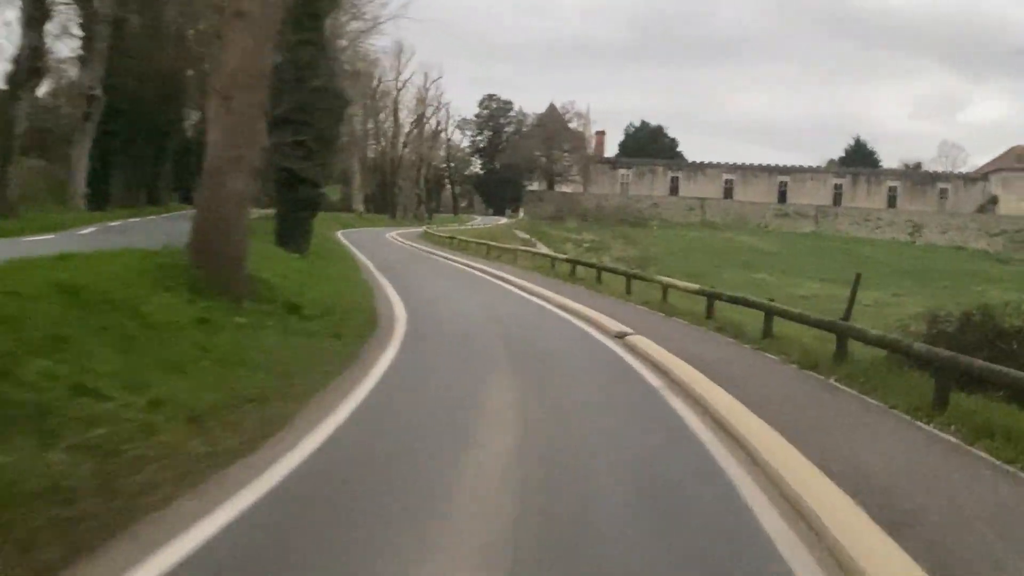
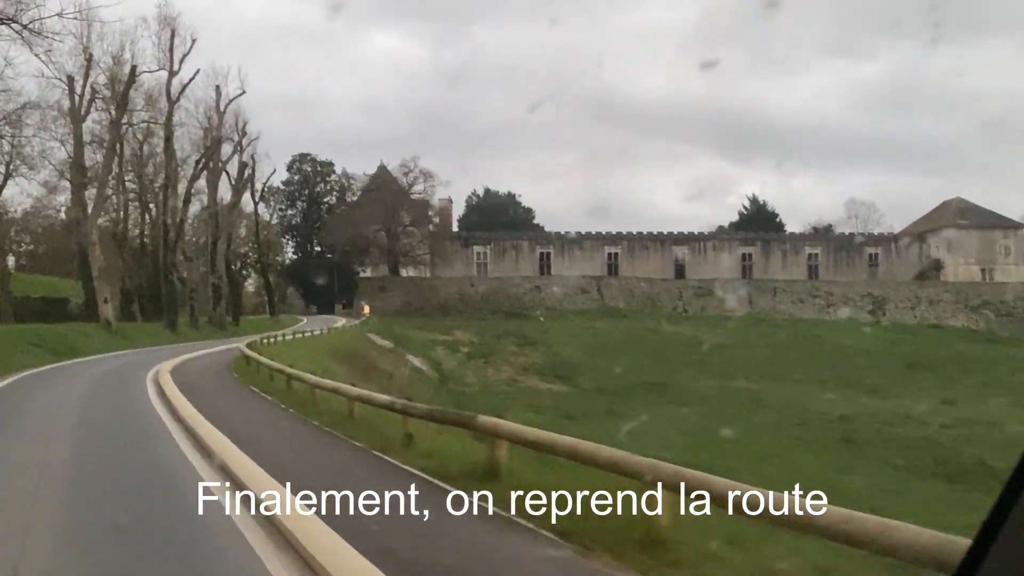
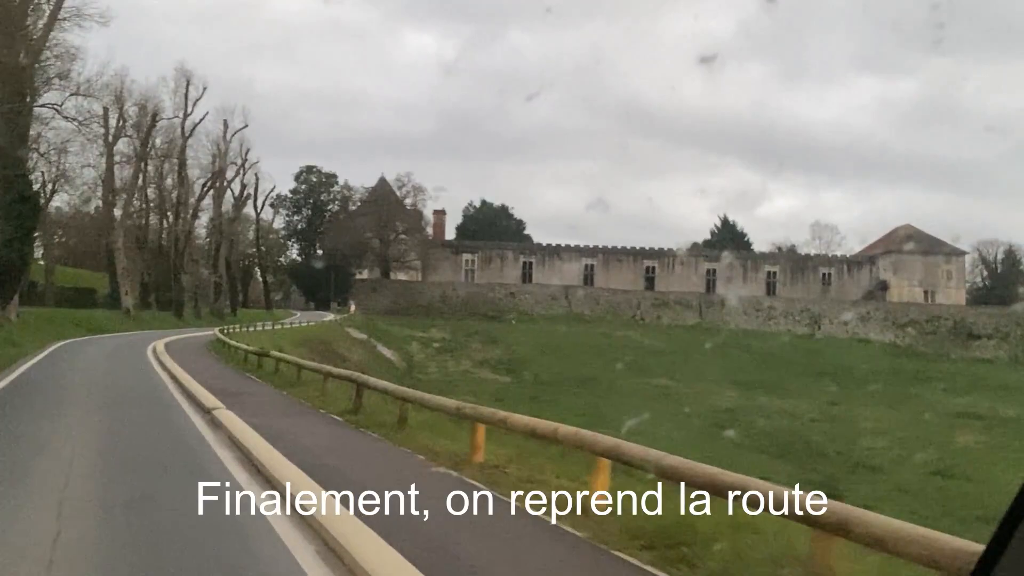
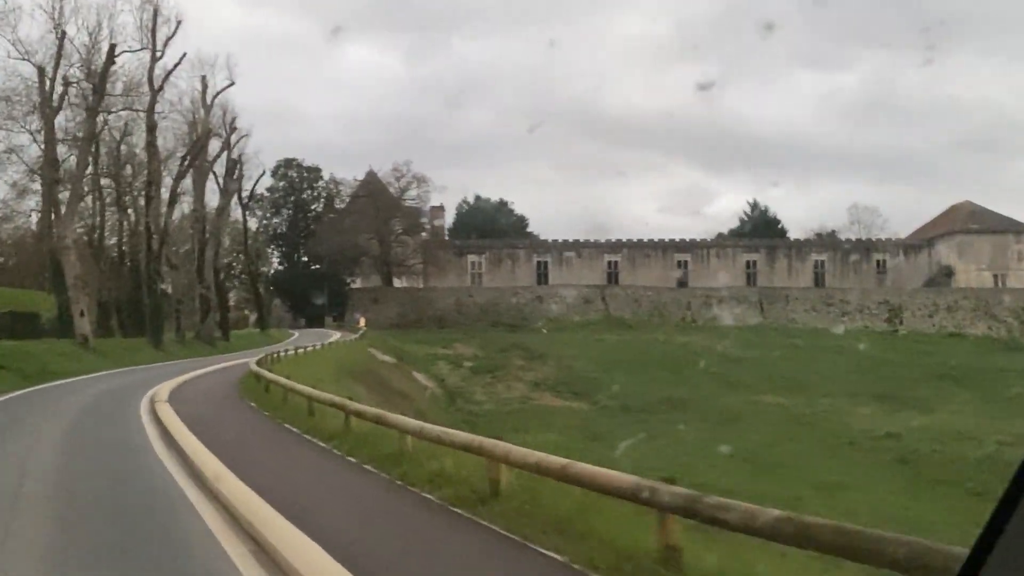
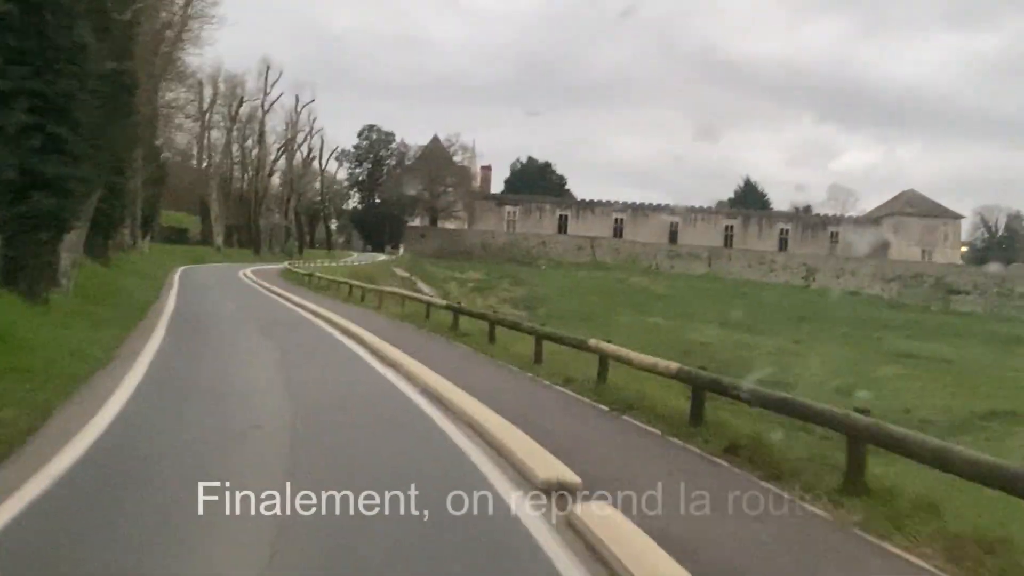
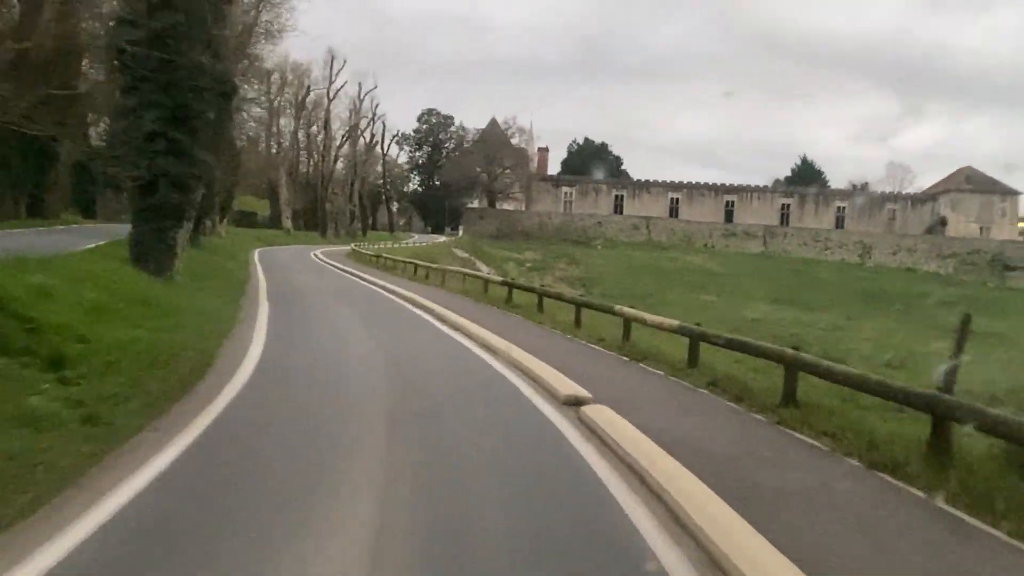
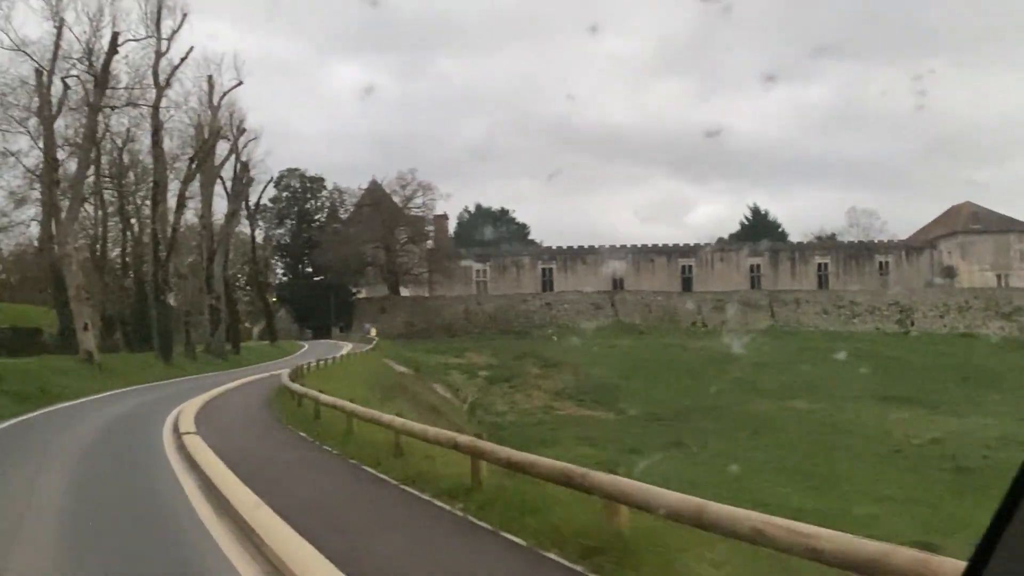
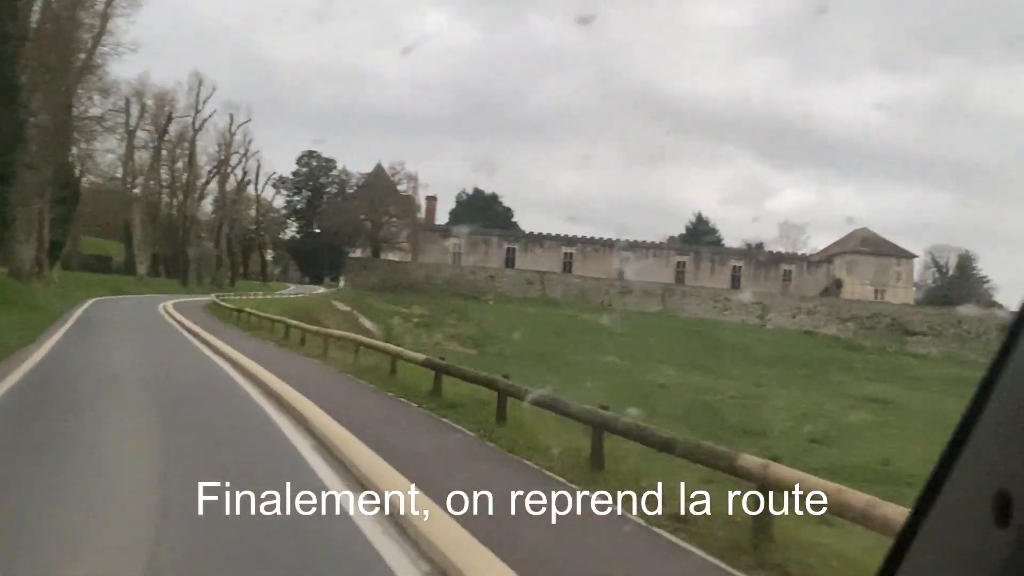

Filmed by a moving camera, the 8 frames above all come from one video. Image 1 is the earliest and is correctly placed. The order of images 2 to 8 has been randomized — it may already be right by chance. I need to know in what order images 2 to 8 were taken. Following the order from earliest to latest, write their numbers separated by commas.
6, 5, 8, 3, 2, 4, 7
